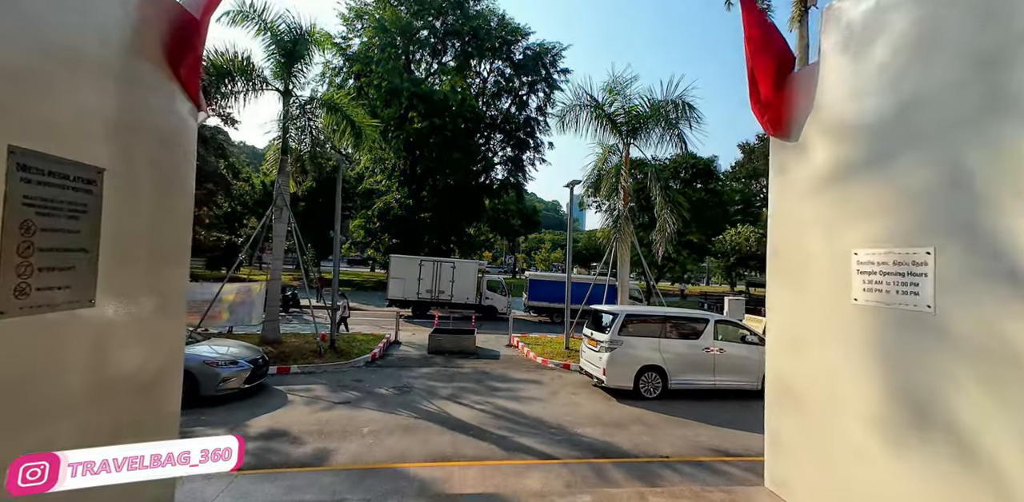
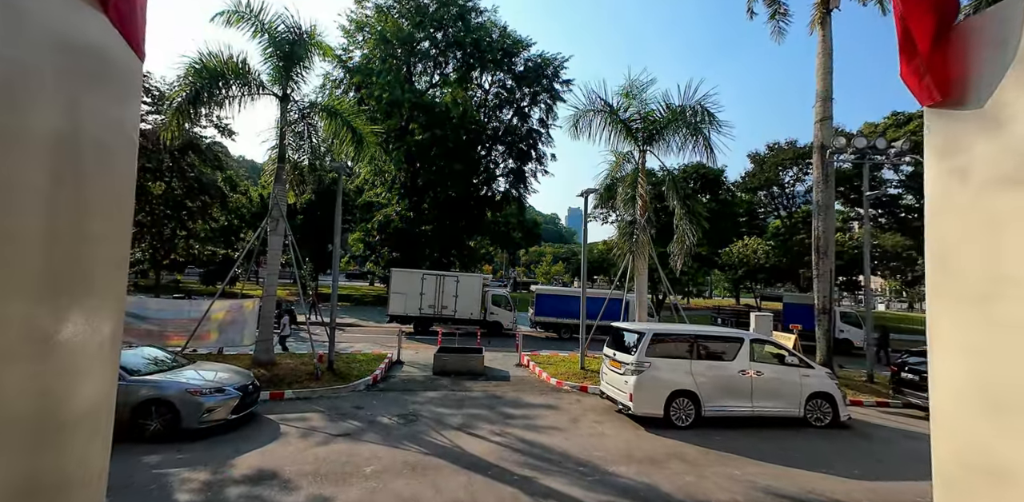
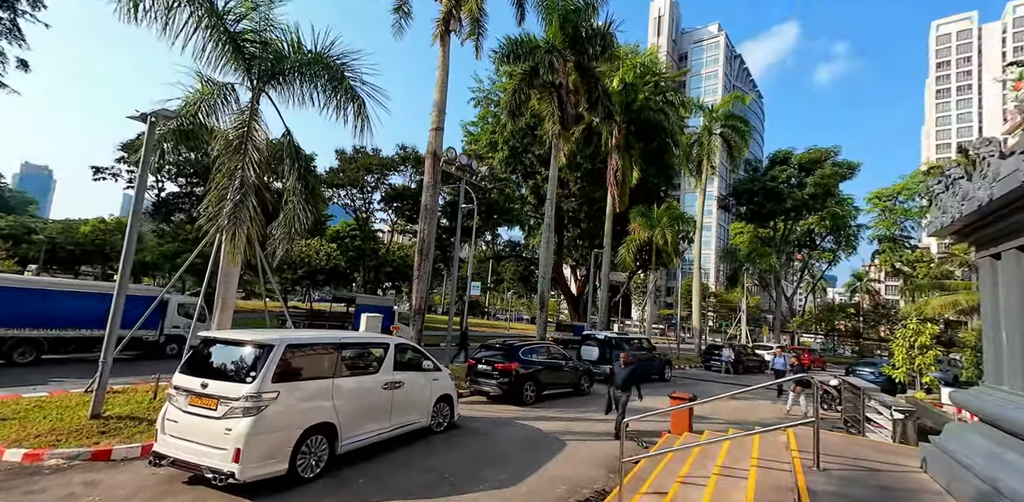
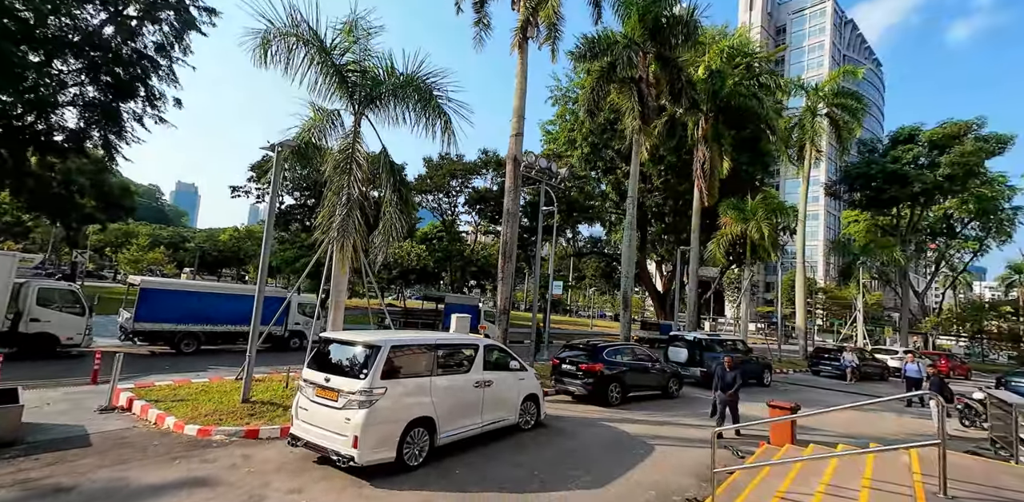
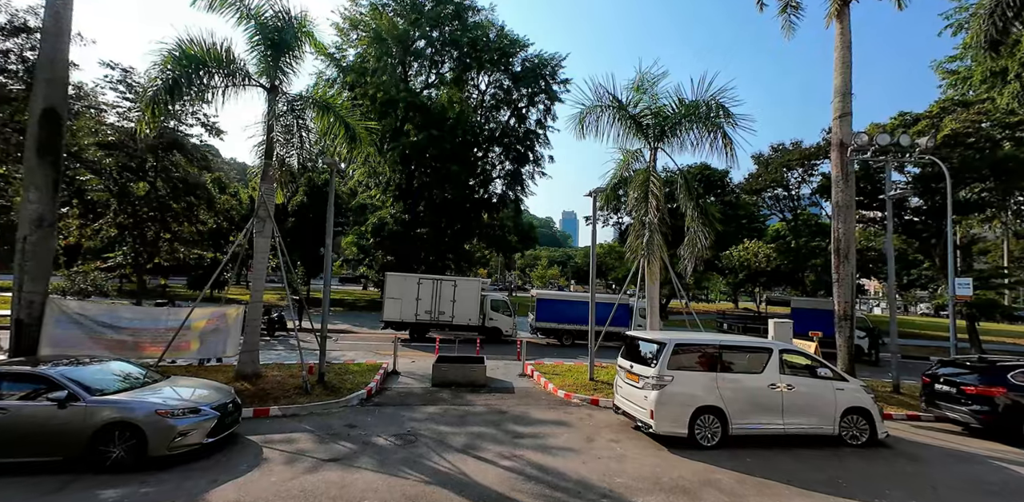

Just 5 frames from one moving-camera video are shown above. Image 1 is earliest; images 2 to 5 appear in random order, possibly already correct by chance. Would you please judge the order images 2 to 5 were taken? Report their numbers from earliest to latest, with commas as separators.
2, 5, 4, 3
